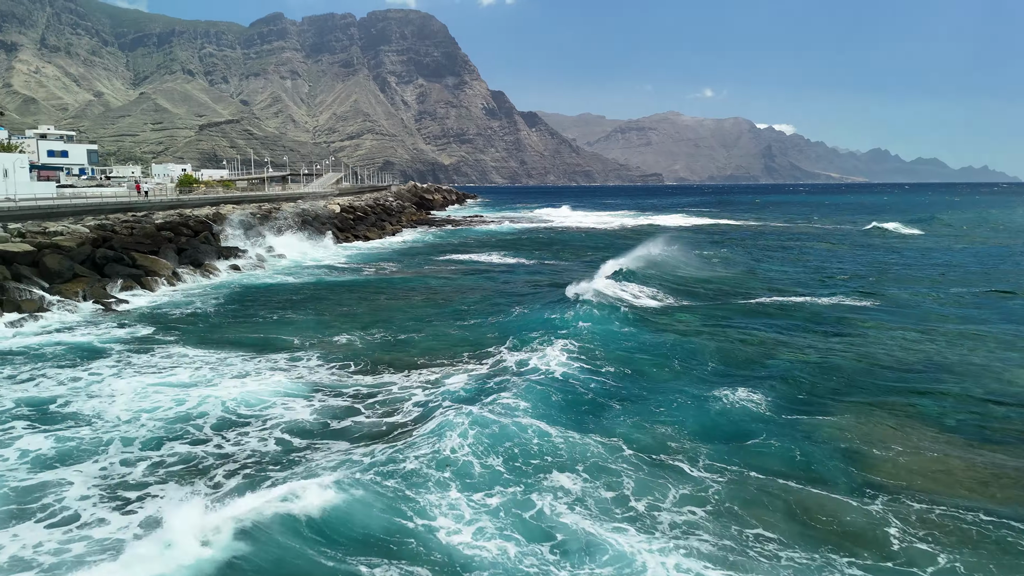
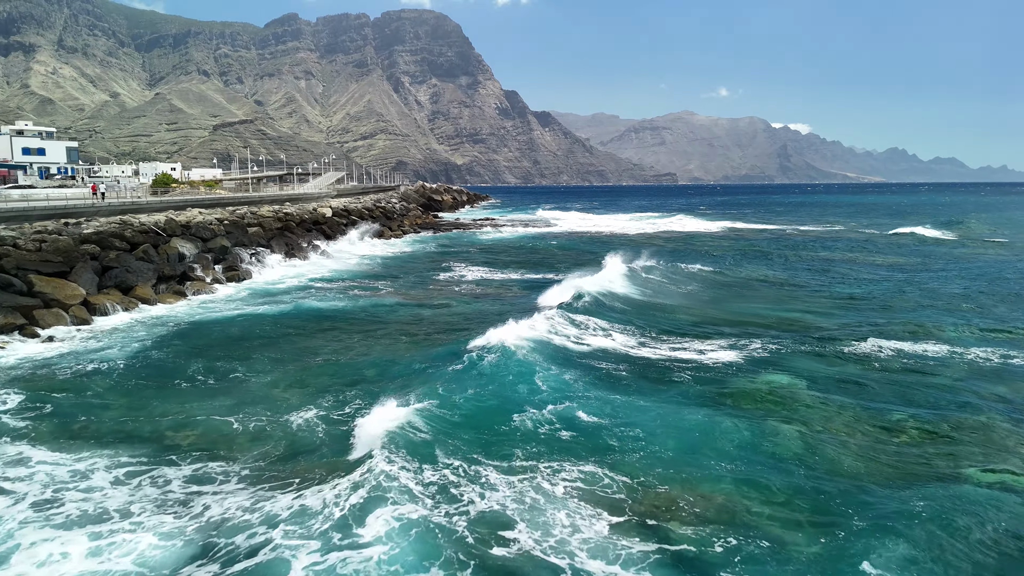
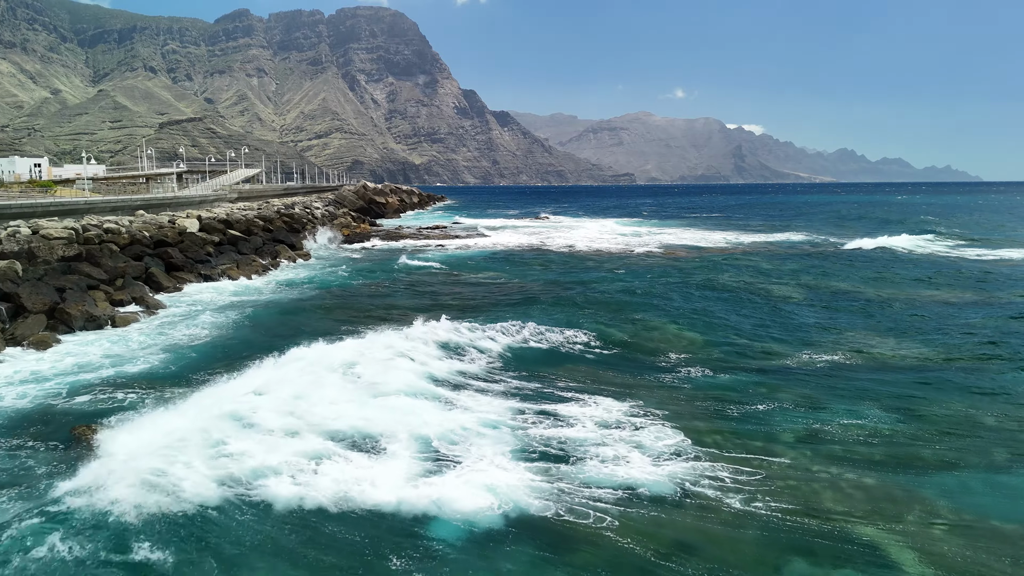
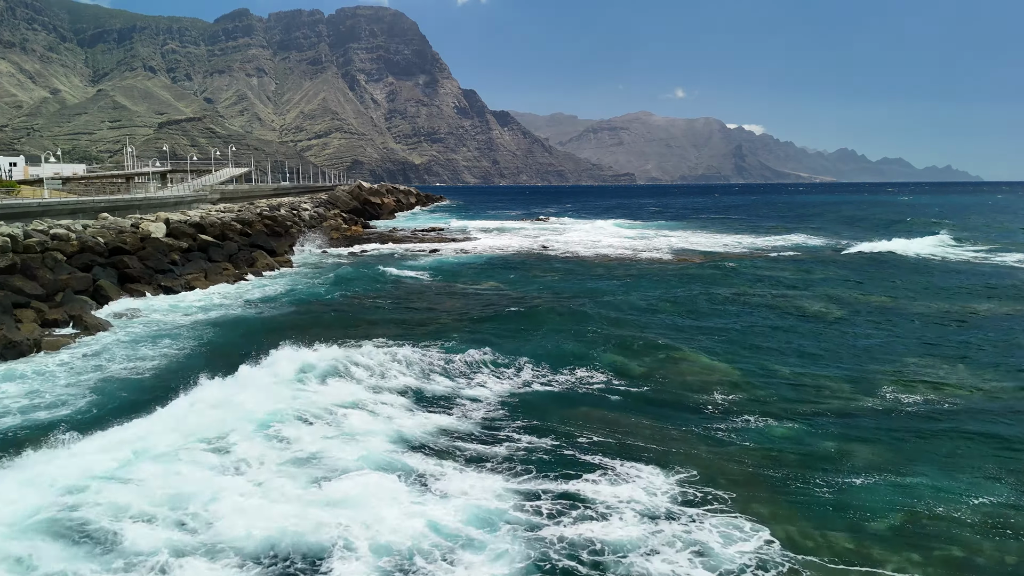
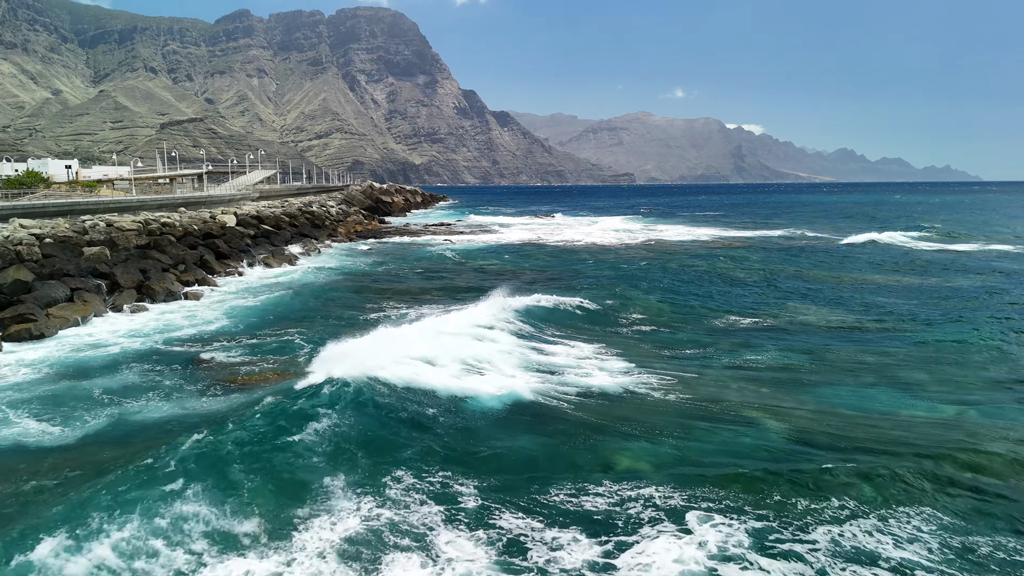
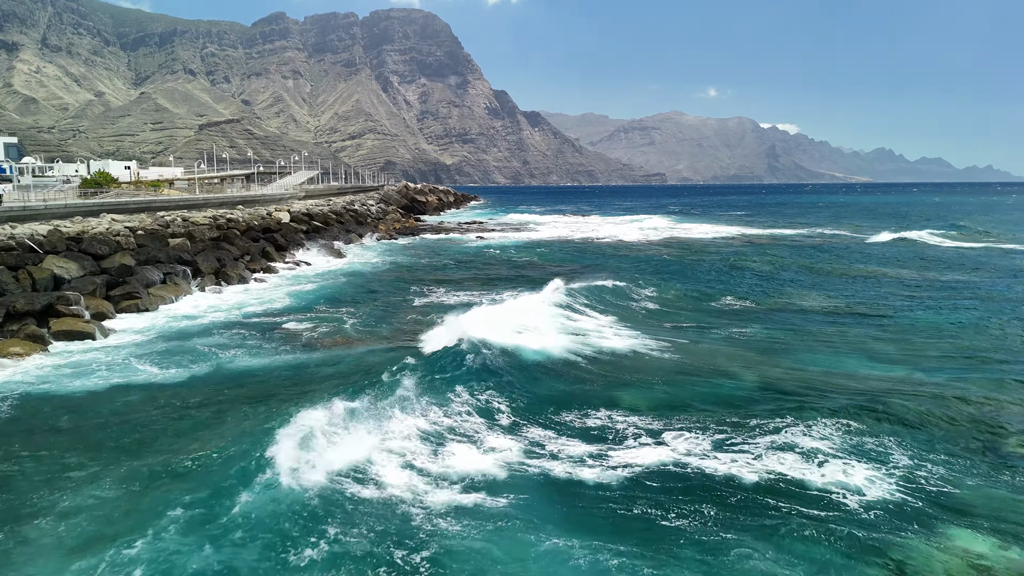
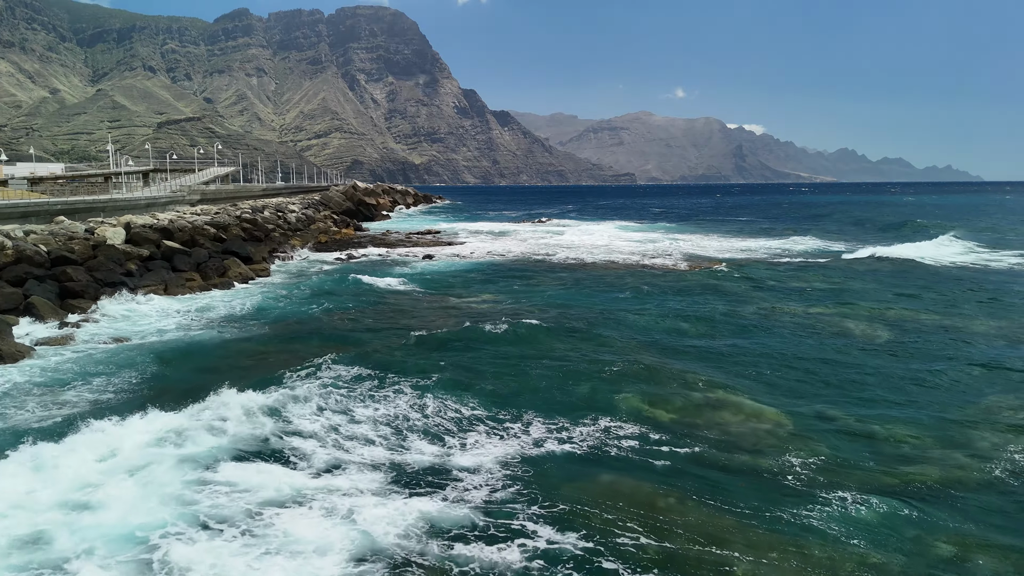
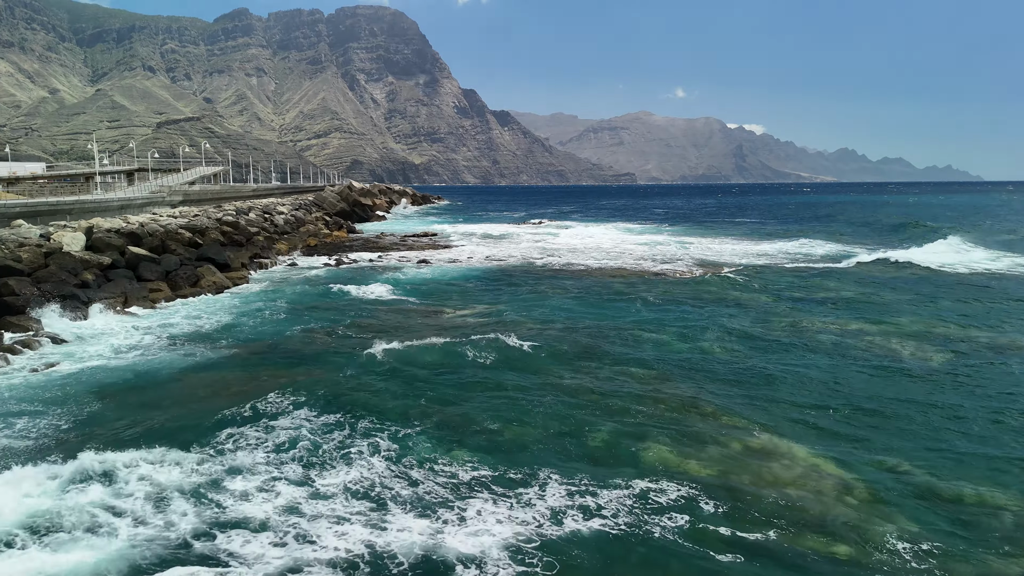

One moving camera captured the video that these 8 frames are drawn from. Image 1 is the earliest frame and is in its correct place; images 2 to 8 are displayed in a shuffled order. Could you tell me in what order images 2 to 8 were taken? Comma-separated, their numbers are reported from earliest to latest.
2, 6, 5, 3, 4, 7, 8
